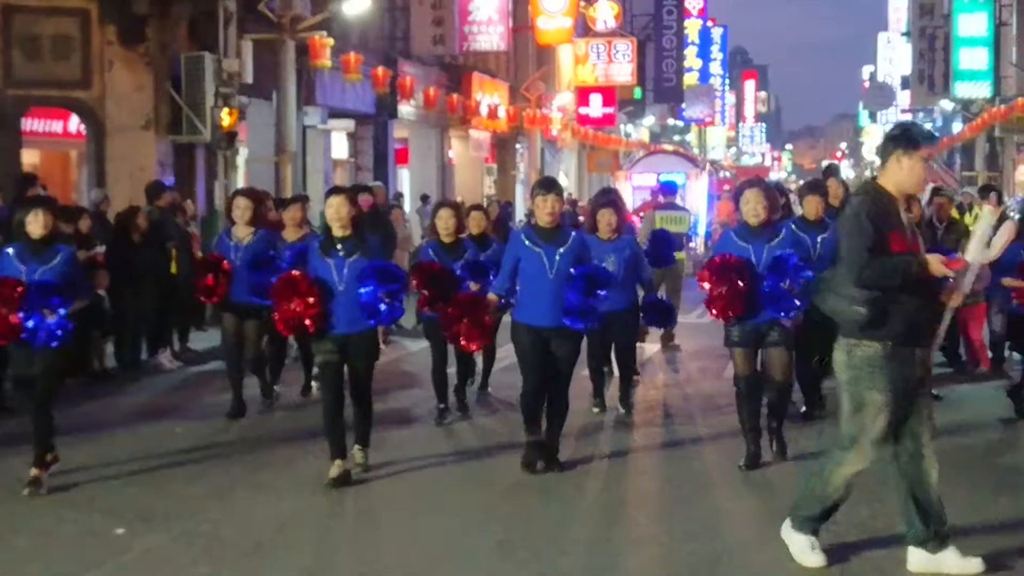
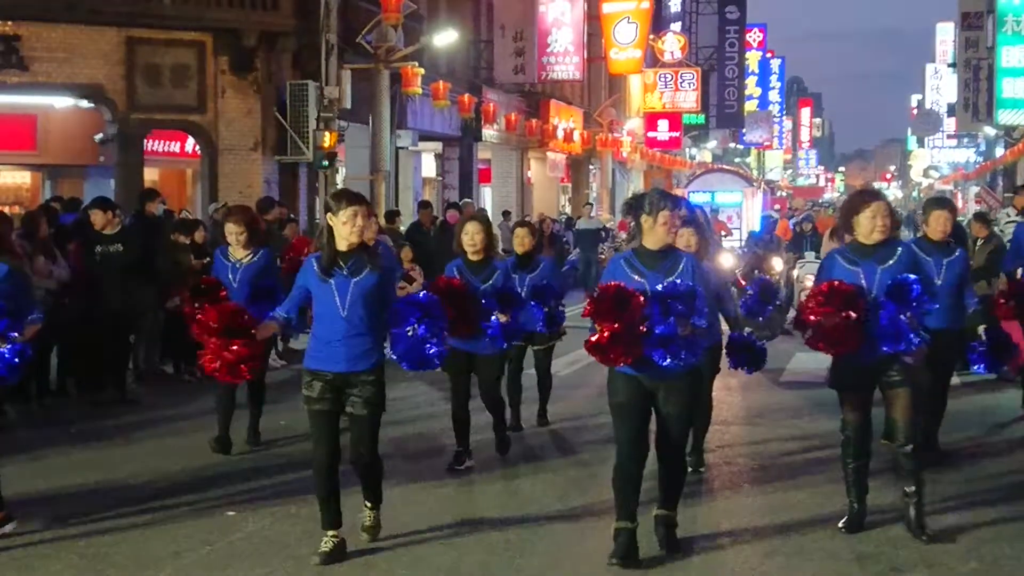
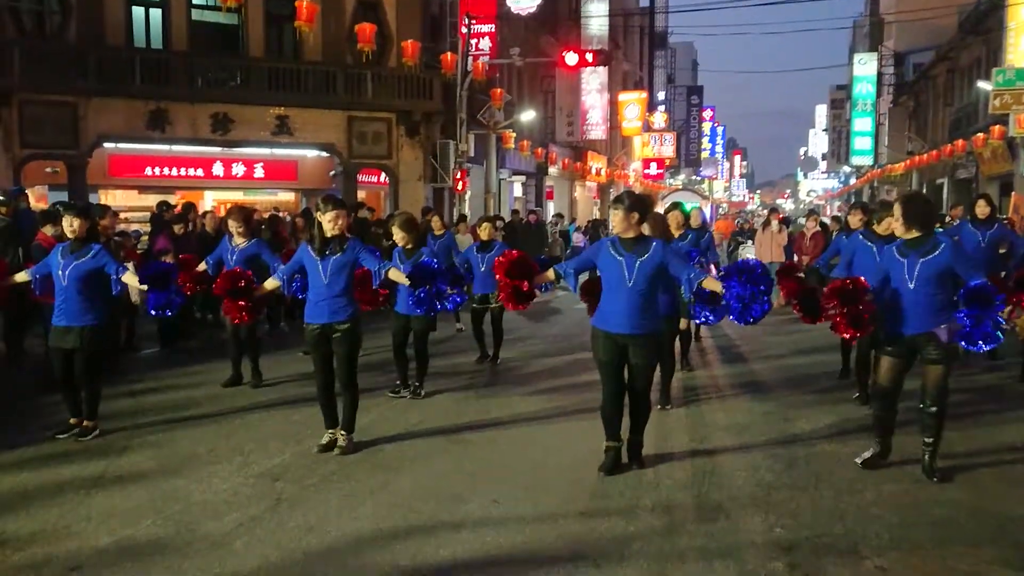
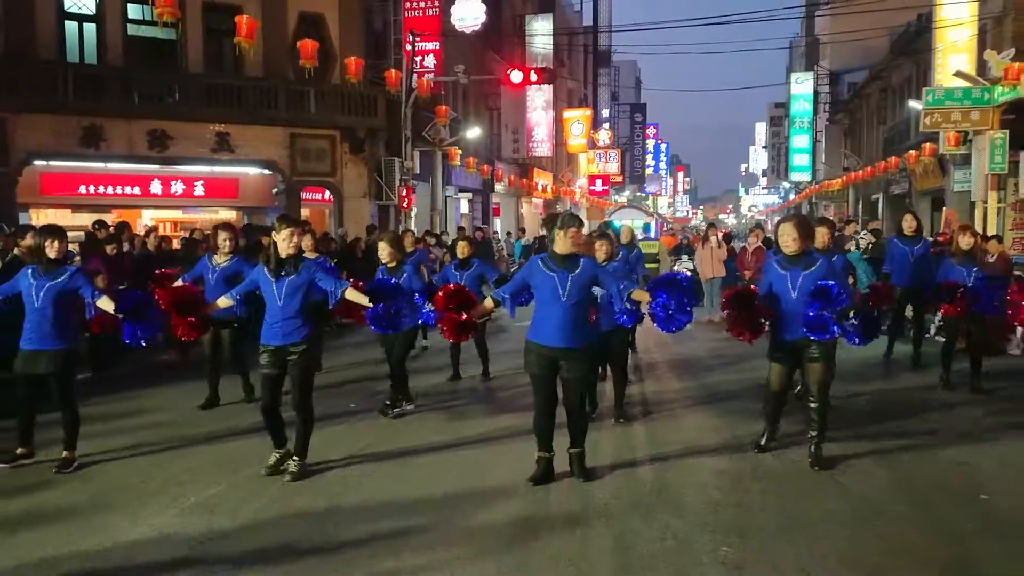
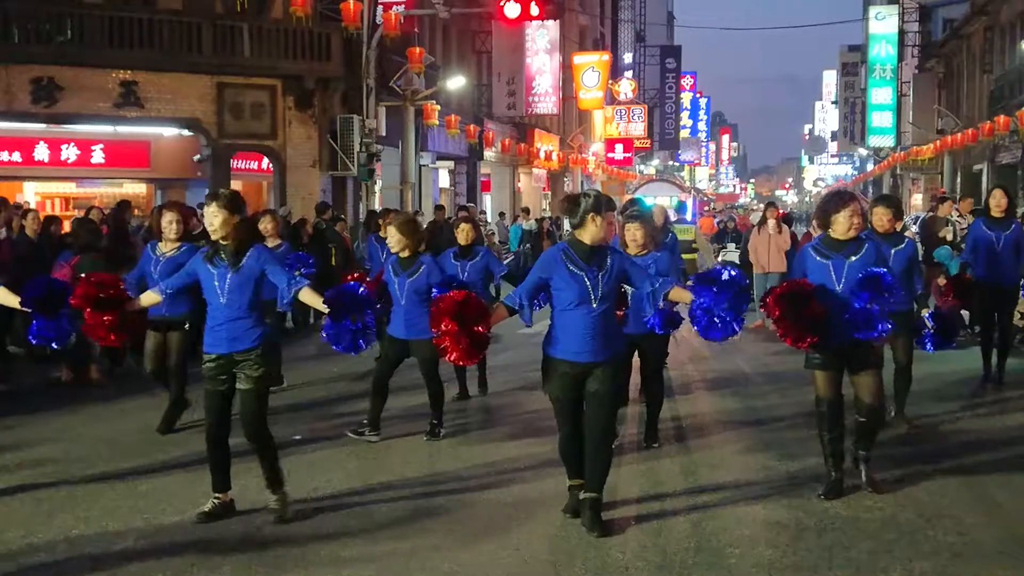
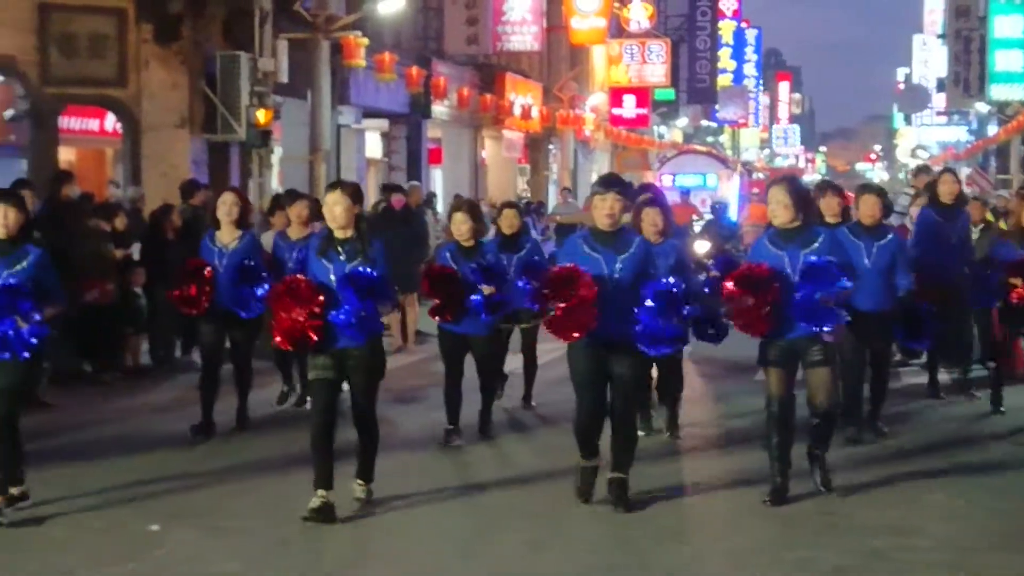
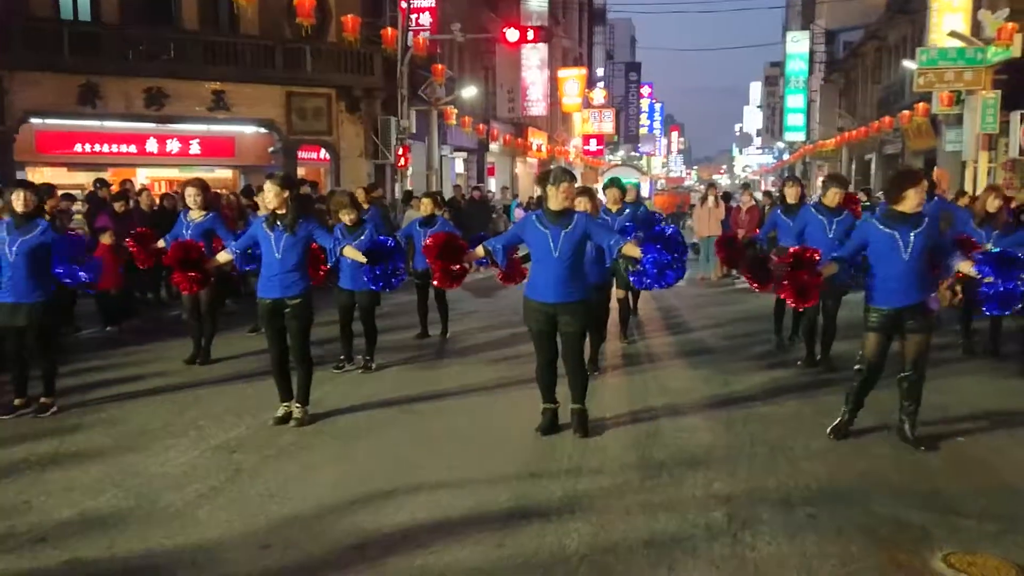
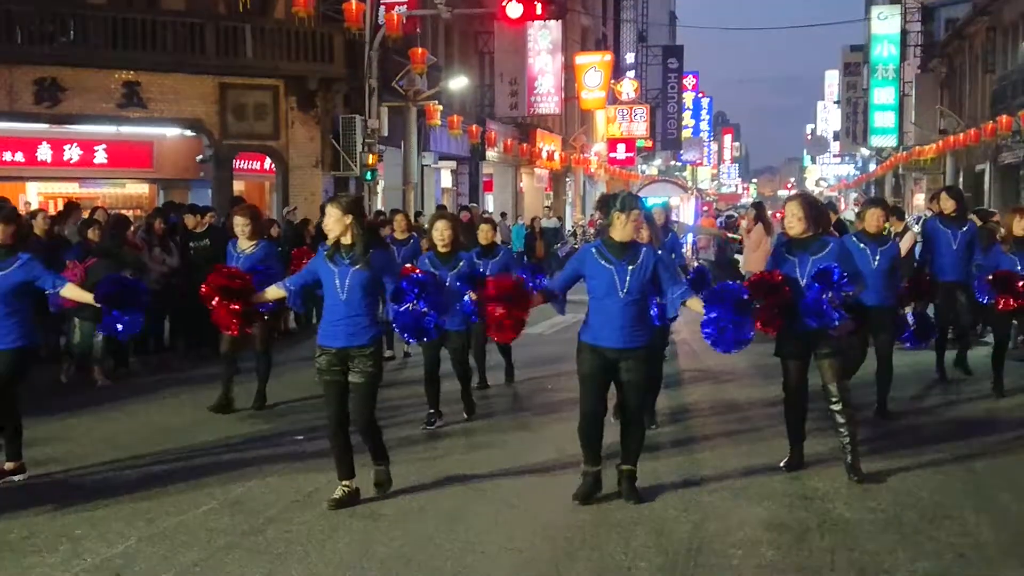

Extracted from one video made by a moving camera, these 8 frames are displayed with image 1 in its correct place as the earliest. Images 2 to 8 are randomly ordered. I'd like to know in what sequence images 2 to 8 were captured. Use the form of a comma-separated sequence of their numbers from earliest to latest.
6, 2, 8, 5, 4, 3, 7
